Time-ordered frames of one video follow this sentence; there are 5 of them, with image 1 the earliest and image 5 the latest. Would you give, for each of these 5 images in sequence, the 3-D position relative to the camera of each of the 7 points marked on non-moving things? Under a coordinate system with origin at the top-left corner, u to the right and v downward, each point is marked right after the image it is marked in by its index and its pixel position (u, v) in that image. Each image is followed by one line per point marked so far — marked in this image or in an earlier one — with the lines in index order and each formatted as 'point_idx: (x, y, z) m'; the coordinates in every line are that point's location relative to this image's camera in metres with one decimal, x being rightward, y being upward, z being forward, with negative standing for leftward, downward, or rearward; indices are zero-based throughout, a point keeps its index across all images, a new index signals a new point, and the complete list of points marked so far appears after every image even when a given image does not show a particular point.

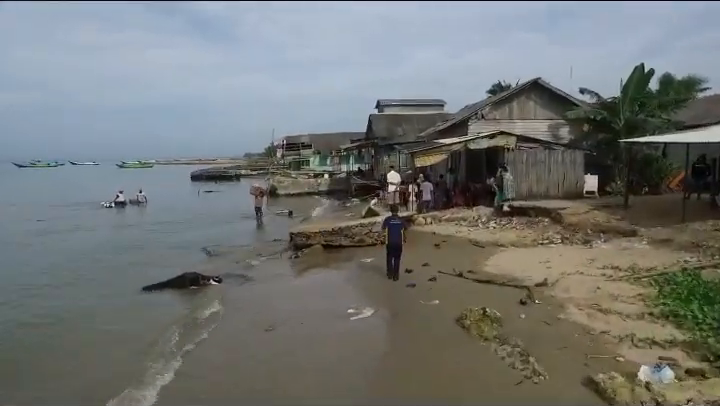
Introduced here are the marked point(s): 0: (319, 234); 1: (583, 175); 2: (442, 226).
0: (-0.6, -0.5, +17.4) m
1: (+3.5, +0.4, +18.5) m
2: (+1.3, -0.4, +18.2) m
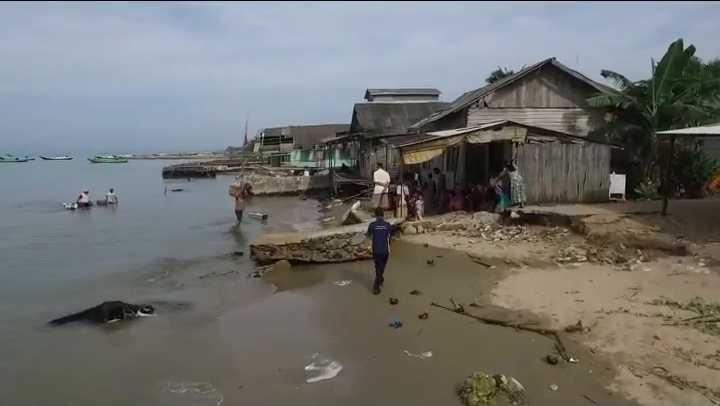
0: (-0.9, -0.5, +14.2) m
1: (+3.3, +0.4, +15.3) m
2: (+1.0, -0.4, +15.0) m
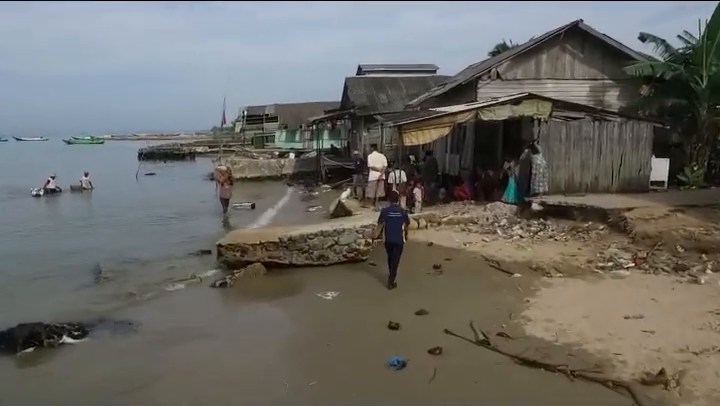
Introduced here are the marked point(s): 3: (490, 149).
0: (-1.0, -0.4, +11.6) m
1: (+3.2, +0.5, +12.8) m
2: (+0.9, -0.3, +12.4) m
3: (+1.6, +0.7, +14.8) m
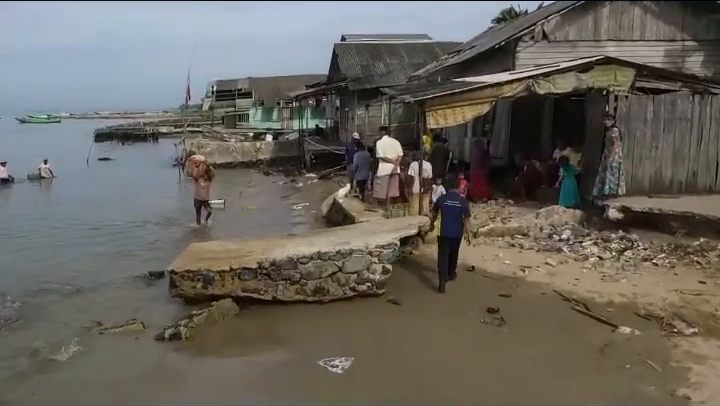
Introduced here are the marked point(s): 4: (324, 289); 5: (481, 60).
0: (-0.9, -0.5, +8.1) m
1: (+3.2, +0.4, +9.4) m
2: (+1.0, -0.4, +9.0) m
3: (+1.7, +0.7, +11.3) m
4: (-0.3, -0.6, +8.1) m
5: (+1.3, +1.6, +13.1) m
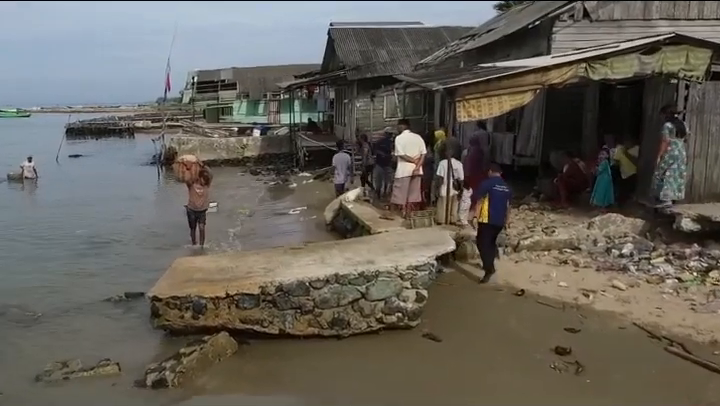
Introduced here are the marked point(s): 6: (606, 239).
0: (-0.7, -0.6, +6.5) m
1: (+3.3, +0.4, +7.9) m
2: (+1.1, -0.4, +7.4) m
3: (+1.8, +0.6, +9.8) m
4: (-0.1, -0.6, +6.5) m
5: (+1.3, +1.6, +11.5) m
6: (+1.7, -0.2, +7.9) m
